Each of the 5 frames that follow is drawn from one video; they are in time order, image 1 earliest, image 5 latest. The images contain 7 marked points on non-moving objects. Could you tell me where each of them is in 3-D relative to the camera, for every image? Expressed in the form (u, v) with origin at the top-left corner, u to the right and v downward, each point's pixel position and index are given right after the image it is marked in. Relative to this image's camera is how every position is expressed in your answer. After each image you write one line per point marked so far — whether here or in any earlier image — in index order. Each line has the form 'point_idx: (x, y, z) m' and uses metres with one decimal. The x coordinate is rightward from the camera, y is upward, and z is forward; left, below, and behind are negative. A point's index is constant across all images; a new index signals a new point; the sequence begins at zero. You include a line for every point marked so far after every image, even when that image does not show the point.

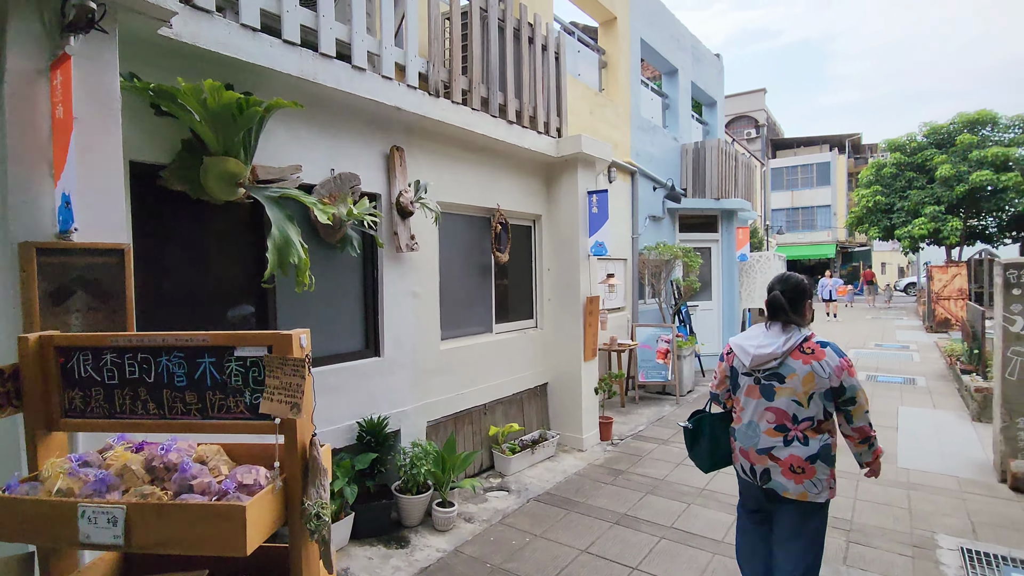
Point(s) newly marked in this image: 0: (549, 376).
0: (+0.3, -0.8, +5.1) m
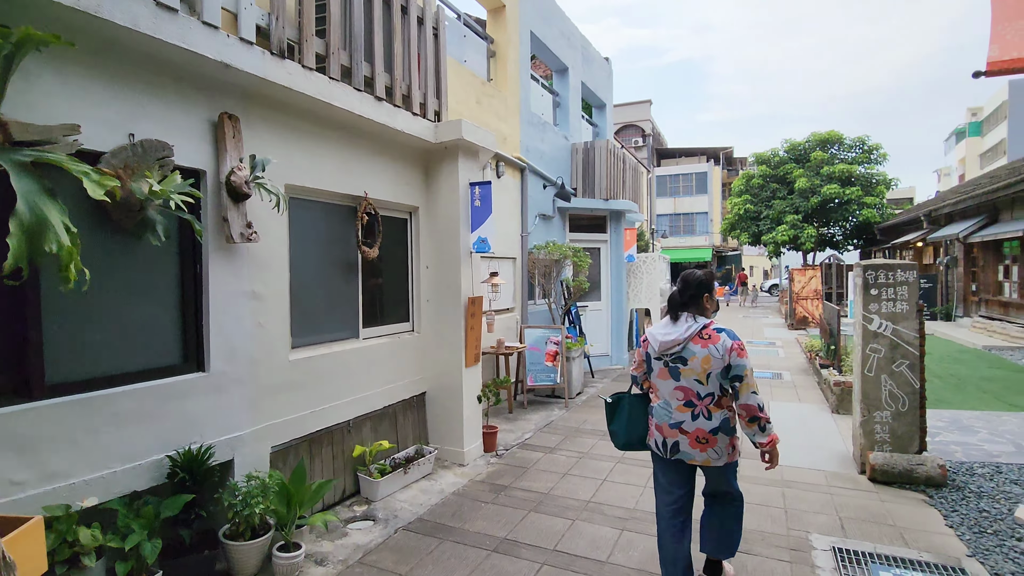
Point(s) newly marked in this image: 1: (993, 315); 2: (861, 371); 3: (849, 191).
0: (-0.7, -0.8, +4.6) m
1: (+10.2, -0.6, +11.3) m
2: (+2.7, -0.7, +4.2) m
3: (+12.3, +3.6, +19.6) m
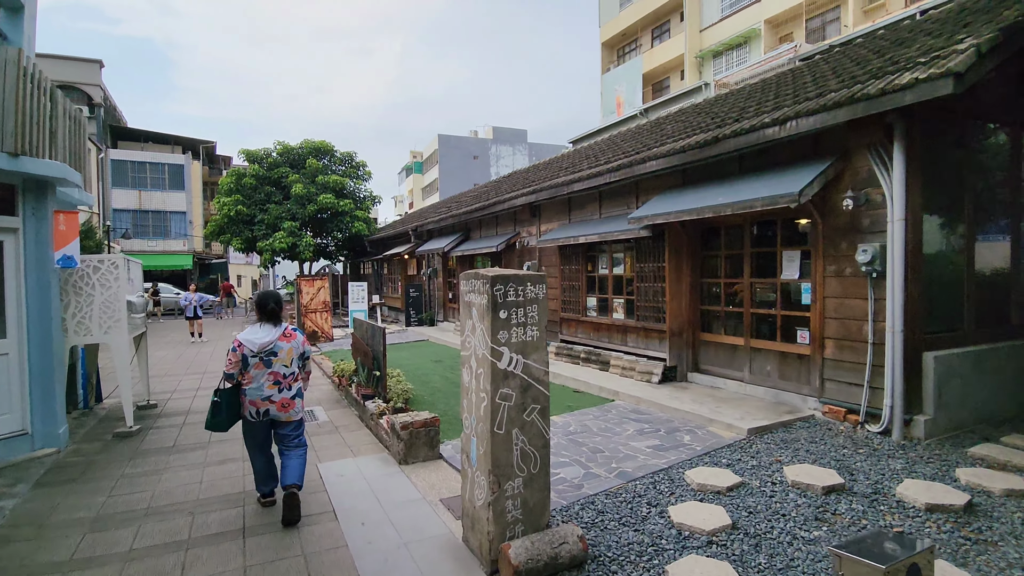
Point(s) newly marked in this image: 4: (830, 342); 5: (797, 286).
0: (-2.6, -1.0, +0.4) m
1: (-1.1, -0.7, +13.1) m
2: (-0.1, -0.8, +2.9) m
3: (-6.4, +3.2, +20.0) m
4: (+3.1, -0.5, +5.3) m
5: (+3.0, 0.0, +5.7) m
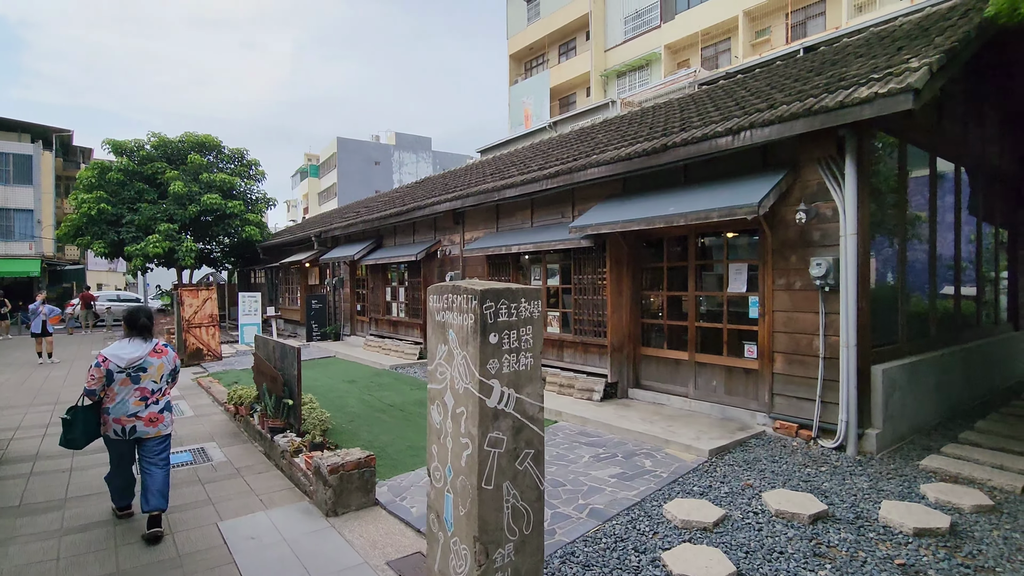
0: (-2.1, -1.0, -0.6) m
1: (-3.0, -1.0, +12.1) m
2: (-0.2, -0.8, +2.3) m
3: (-9.4, +2.8, +18.0) m
4: (+2.6, -0.7, +5.2) m
5: (+2.4, -0.1, +5.6) m
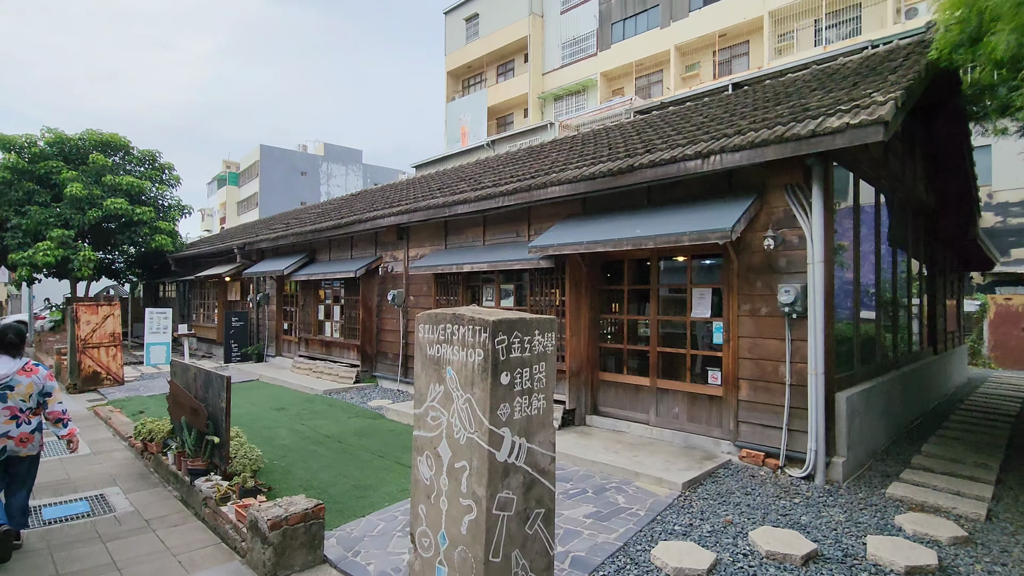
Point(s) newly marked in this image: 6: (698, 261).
0: (-1.7, -1.0, -1.3) m
1: (-4.2, -1.4, +11.3) m
2: (-0.1, -0.9, +1.9) m
3: (-11.3, +2.4, +16.3) m
4: (+2.2, -0.9, +5.1) m
5: (+2.0, -0.4, +5.5) m
6: (+2.0, +0.3, +5.6) m
